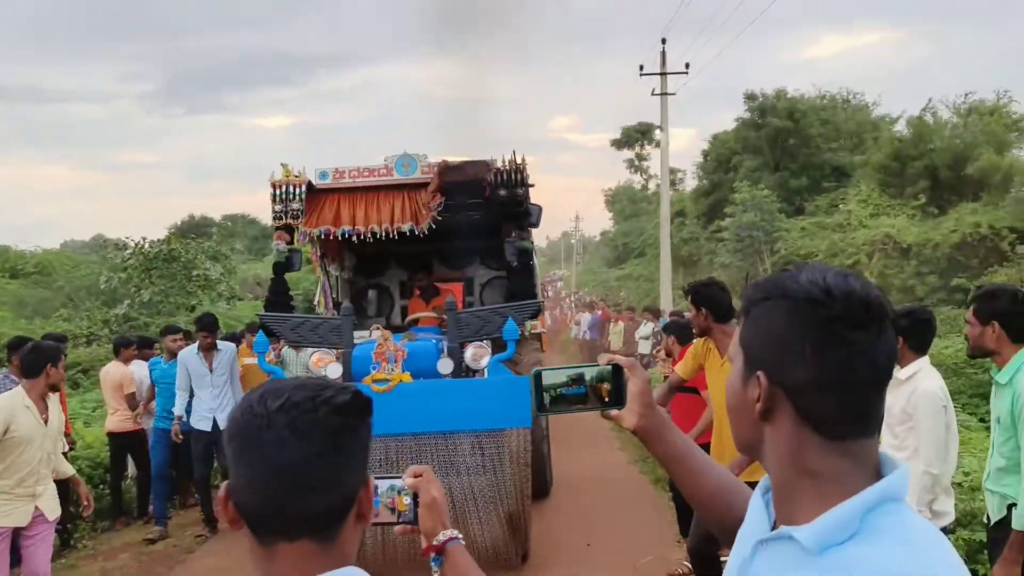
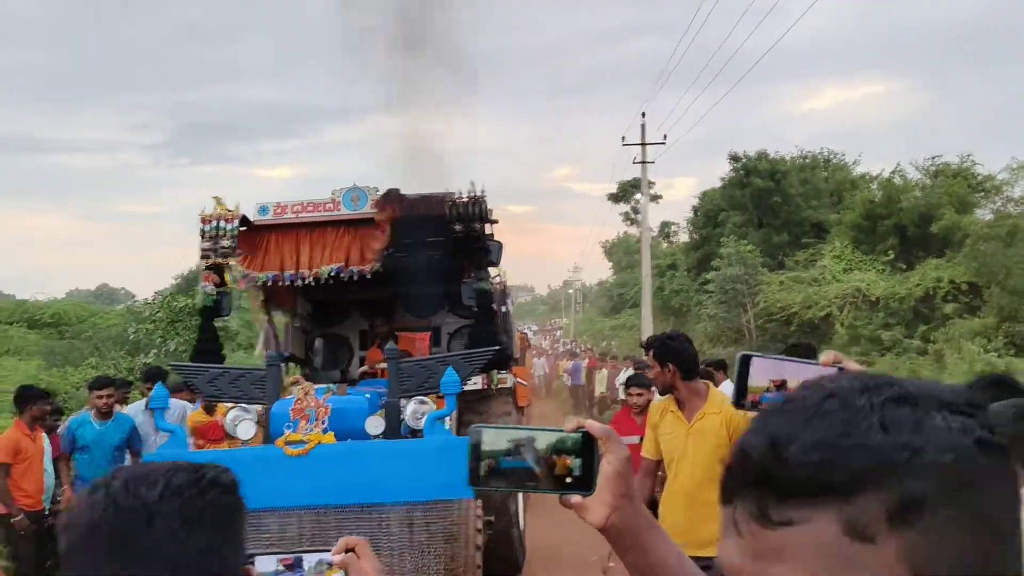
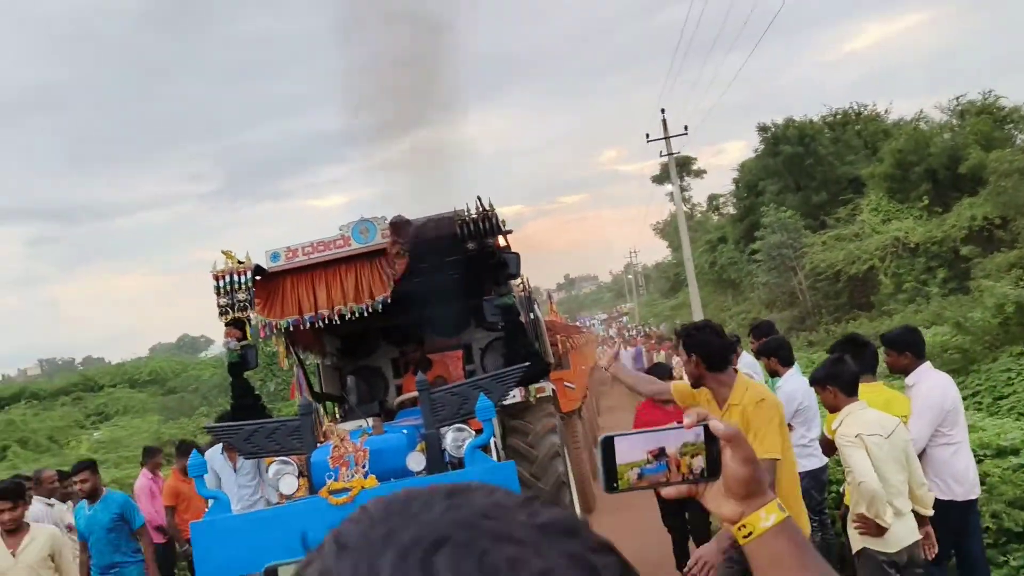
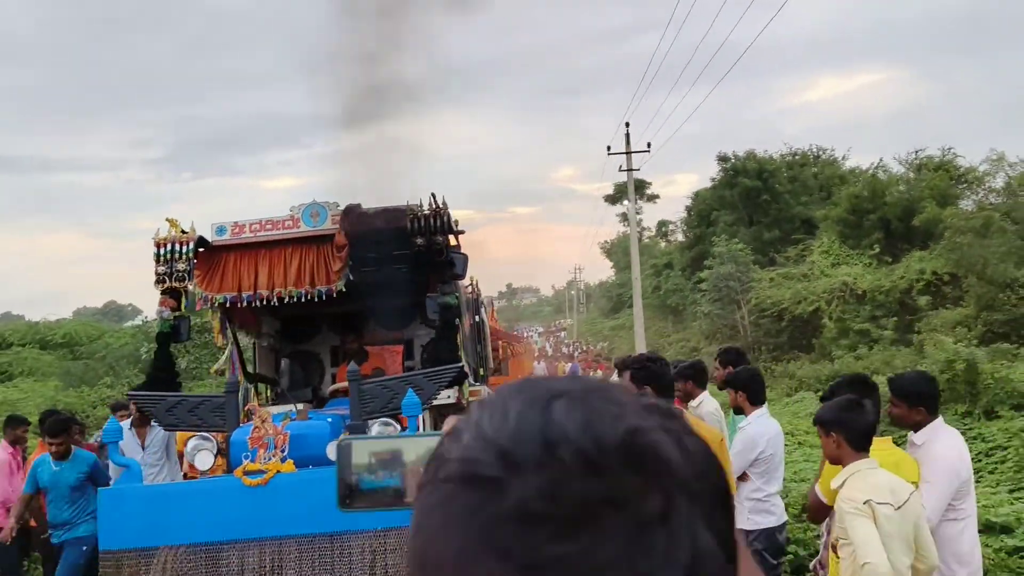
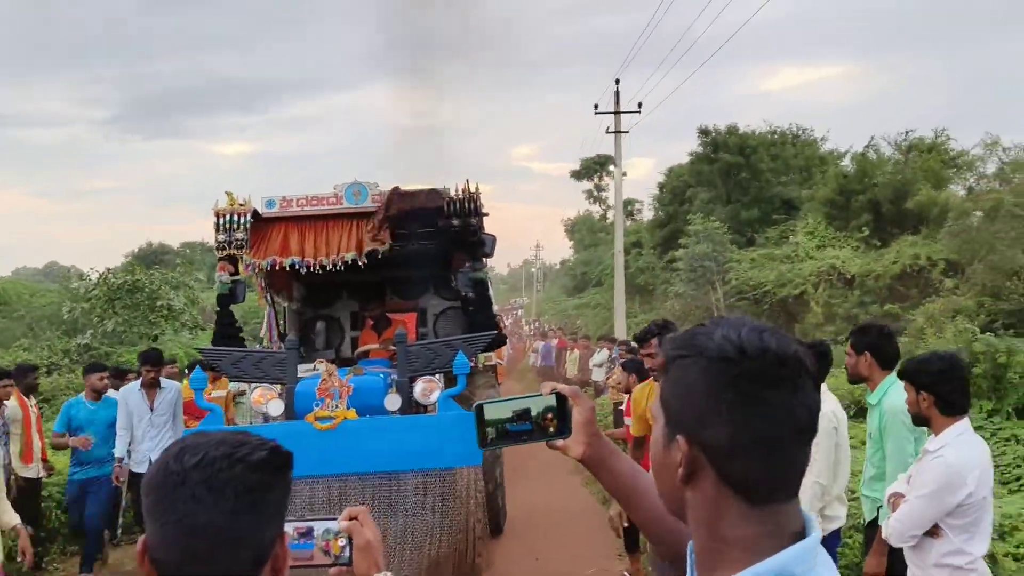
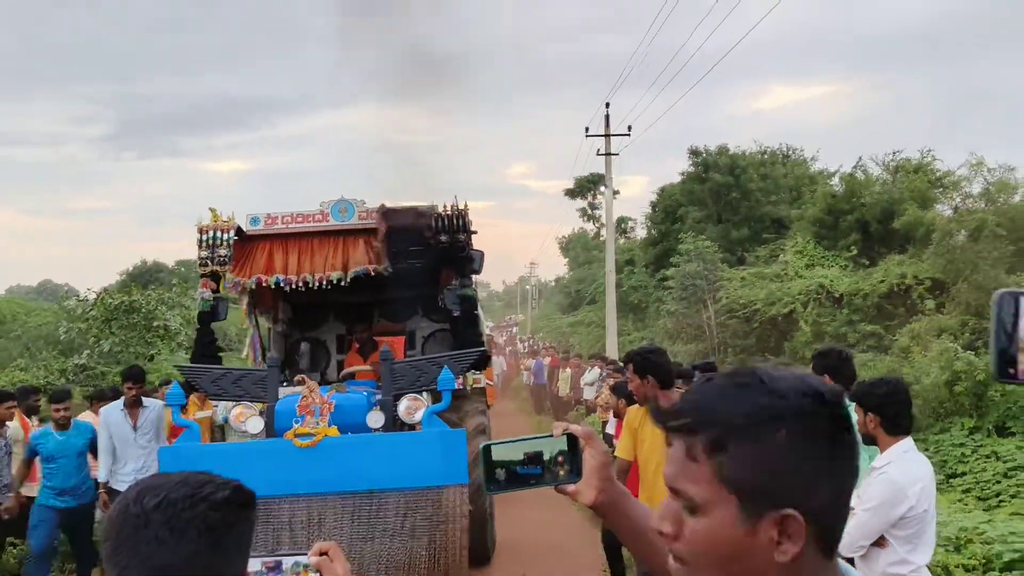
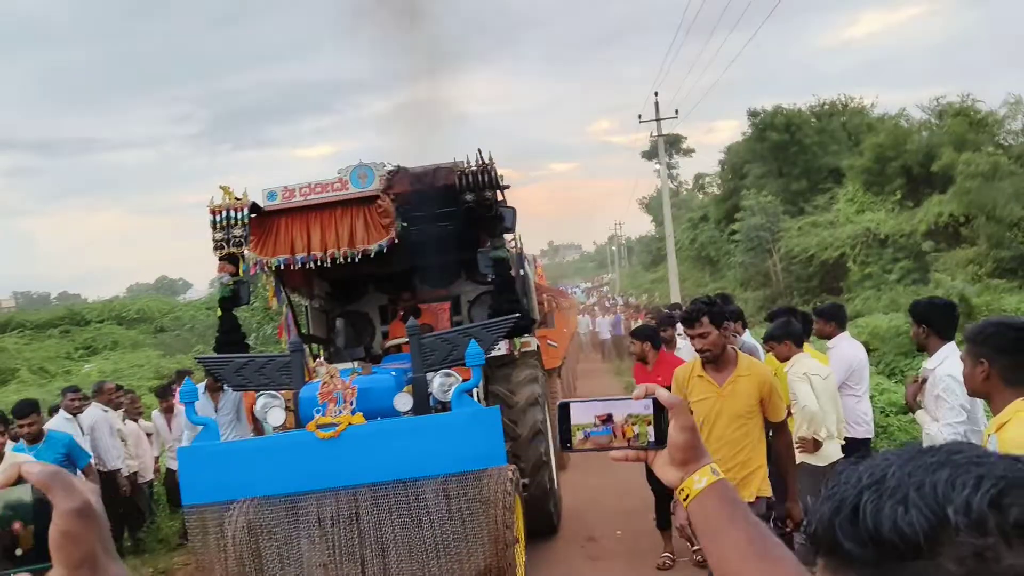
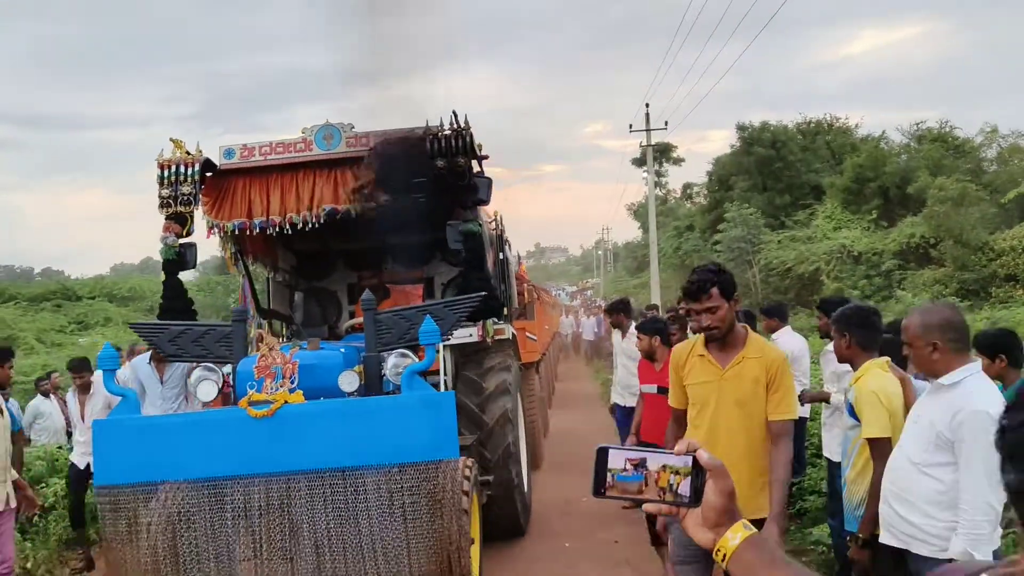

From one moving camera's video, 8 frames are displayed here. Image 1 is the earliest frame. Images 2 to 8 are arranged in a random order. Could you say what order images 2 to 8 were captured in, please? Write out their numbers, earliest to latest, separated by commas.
5, 6, 2, 4, 3, 7, 8
